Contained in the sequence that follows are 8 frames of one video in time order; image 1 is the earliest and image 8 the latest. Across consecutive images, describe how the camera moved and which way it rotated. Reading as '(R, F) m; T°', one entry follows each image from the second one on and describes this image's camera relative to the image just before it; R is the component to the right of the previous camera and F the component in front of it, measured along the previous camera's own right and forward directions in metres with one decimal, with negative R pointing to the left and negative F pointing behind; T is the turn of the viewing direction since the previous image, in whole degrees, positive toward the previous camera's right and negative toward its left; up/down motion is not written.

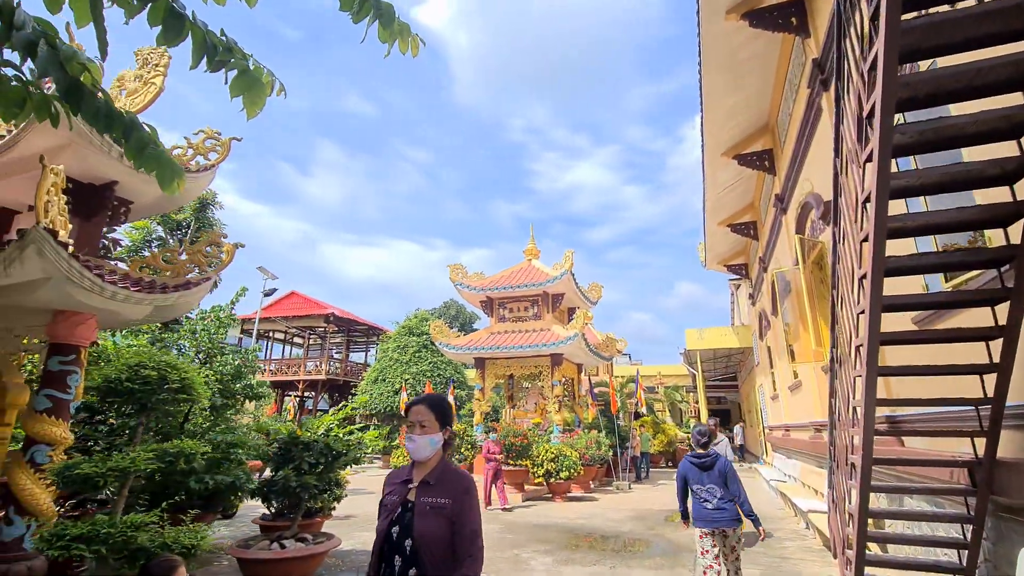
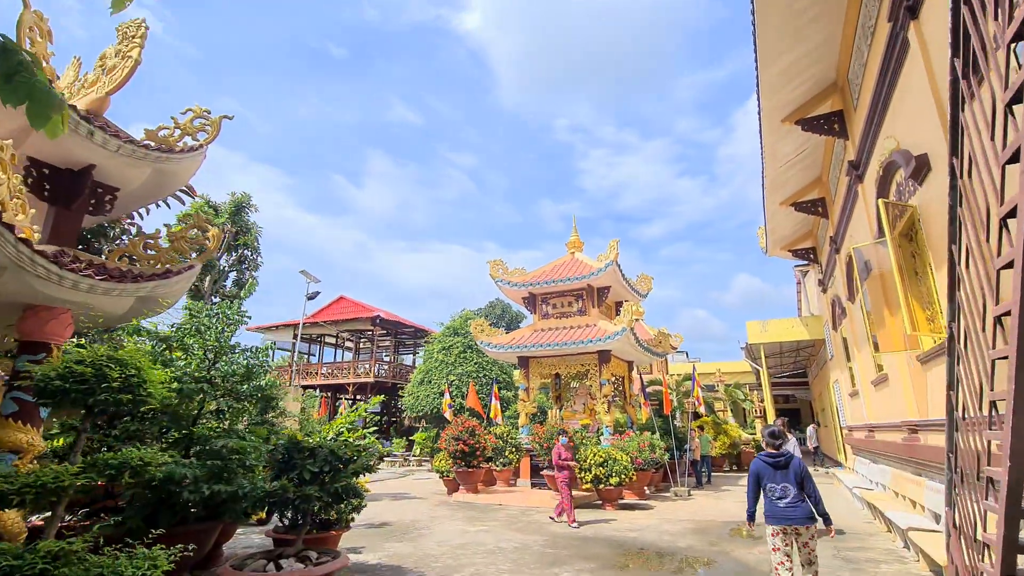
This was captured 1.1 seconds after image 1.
(+0.2, +0.7) m; -6°
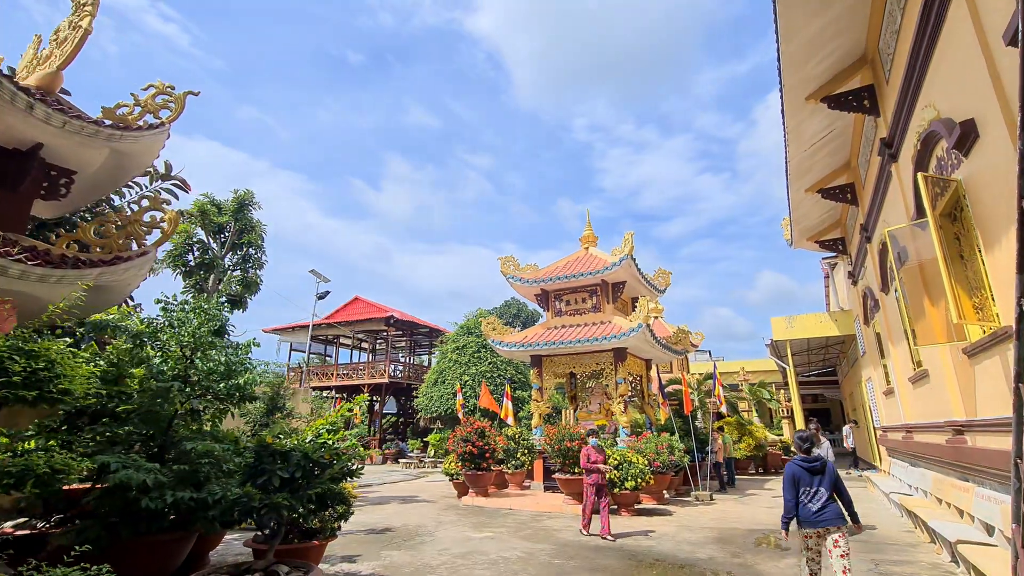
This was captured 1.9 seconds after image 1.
(+0.2, +0.4) m; -2°
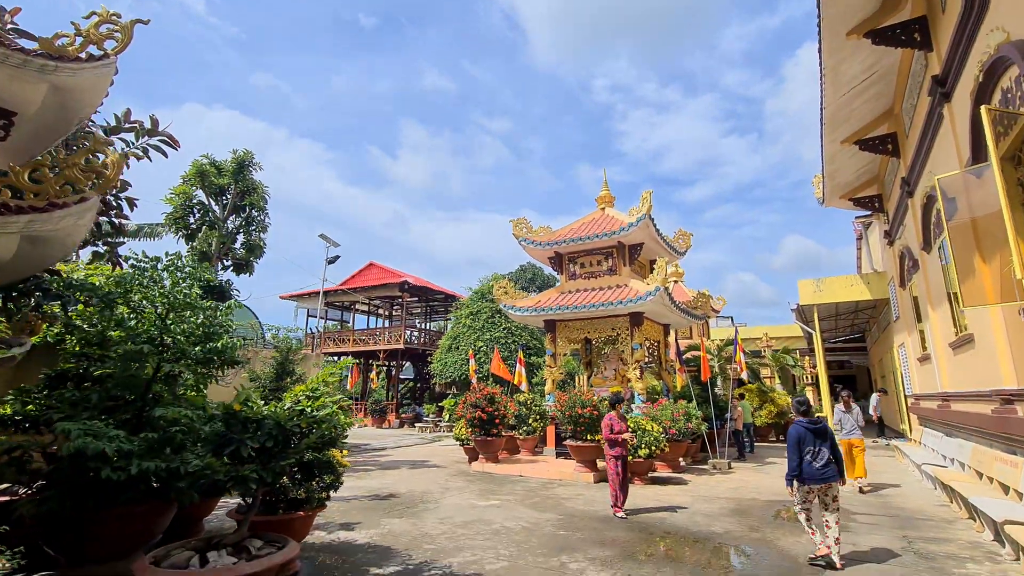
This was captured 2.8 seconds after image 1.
(+0.2, +0.5) m; -2°
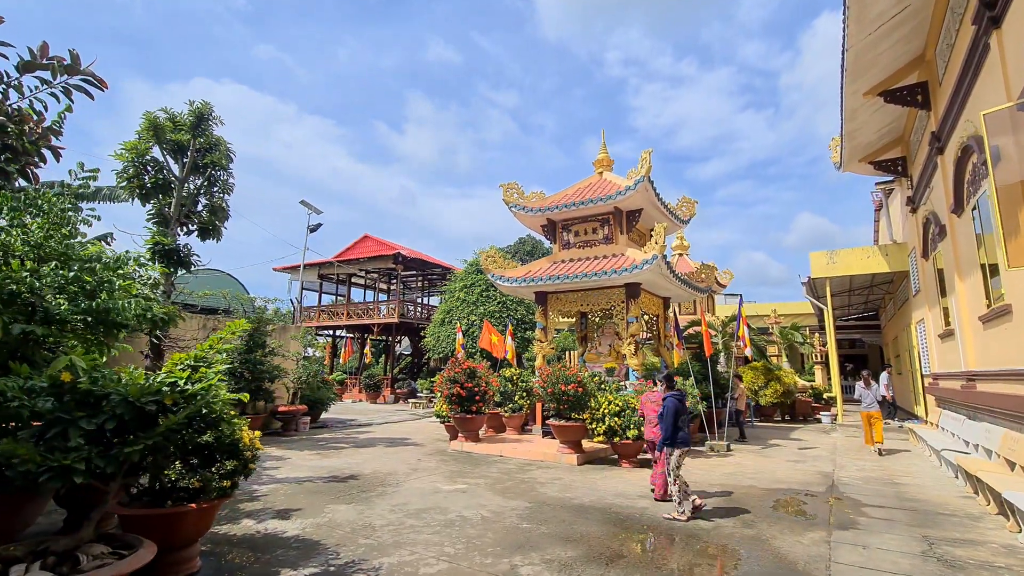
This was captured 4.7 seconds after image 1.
(+0.5, +0.8) m; -1°
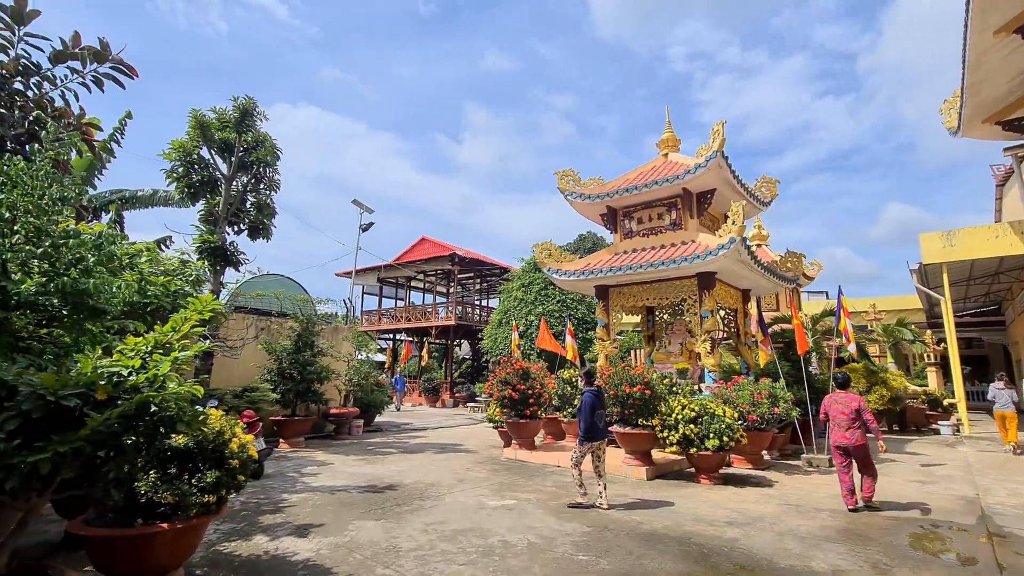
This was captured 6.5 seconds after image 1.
(+0.1, +0.9) m; -7°
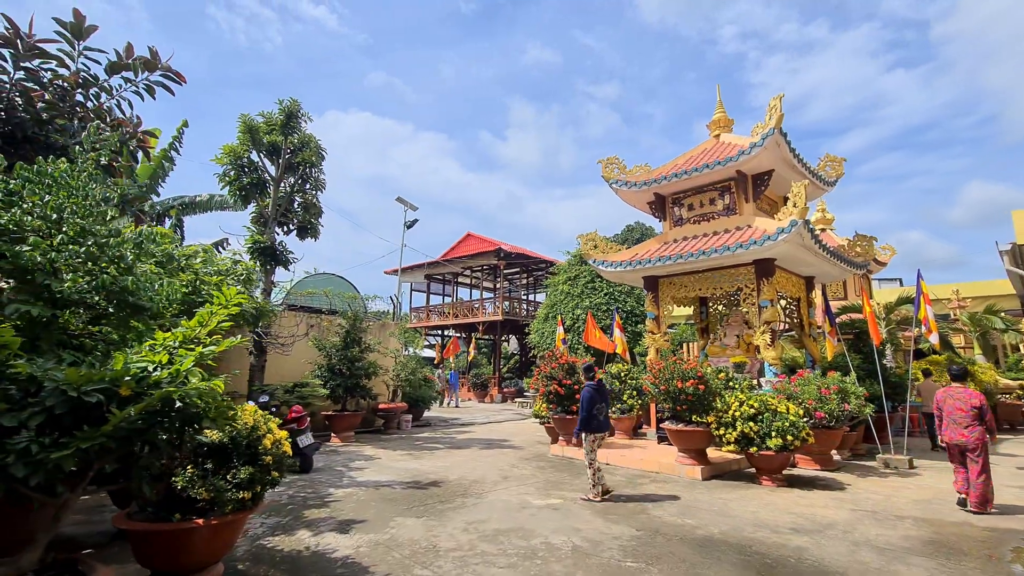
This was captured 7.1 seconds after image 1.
(+0.1, +0.2) m; -6°
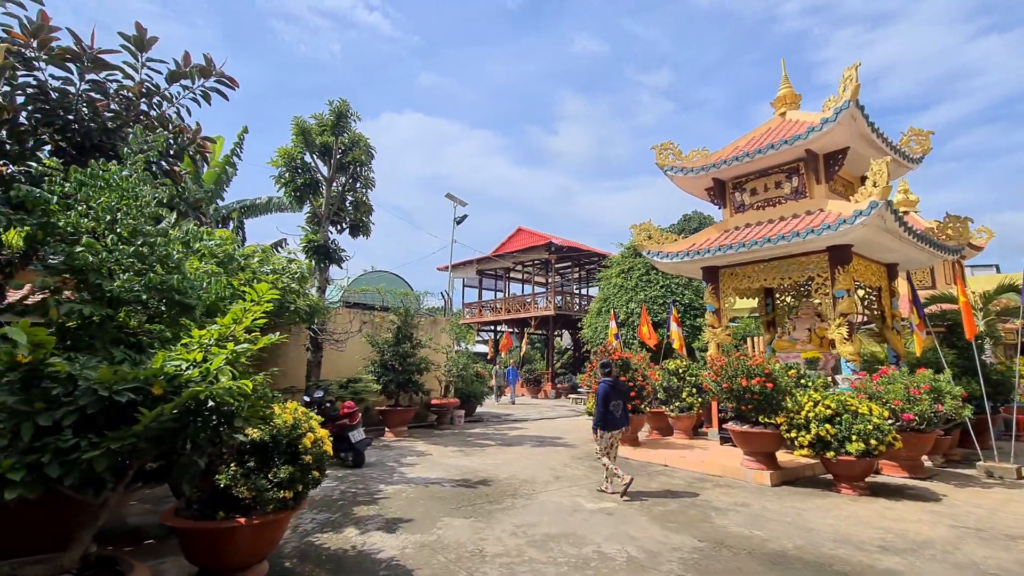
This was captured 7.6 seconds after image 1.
(+0.1, +0.2) m; -6°
